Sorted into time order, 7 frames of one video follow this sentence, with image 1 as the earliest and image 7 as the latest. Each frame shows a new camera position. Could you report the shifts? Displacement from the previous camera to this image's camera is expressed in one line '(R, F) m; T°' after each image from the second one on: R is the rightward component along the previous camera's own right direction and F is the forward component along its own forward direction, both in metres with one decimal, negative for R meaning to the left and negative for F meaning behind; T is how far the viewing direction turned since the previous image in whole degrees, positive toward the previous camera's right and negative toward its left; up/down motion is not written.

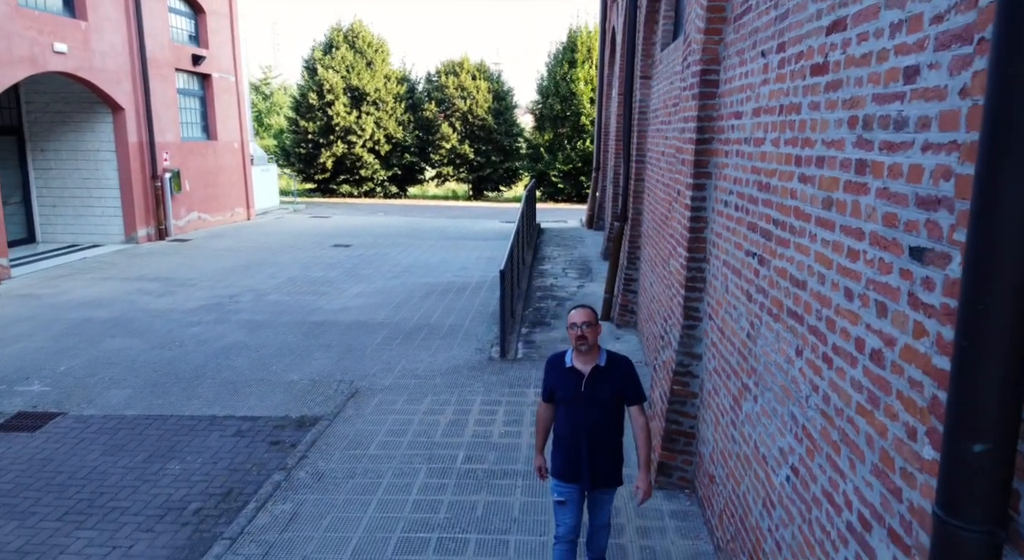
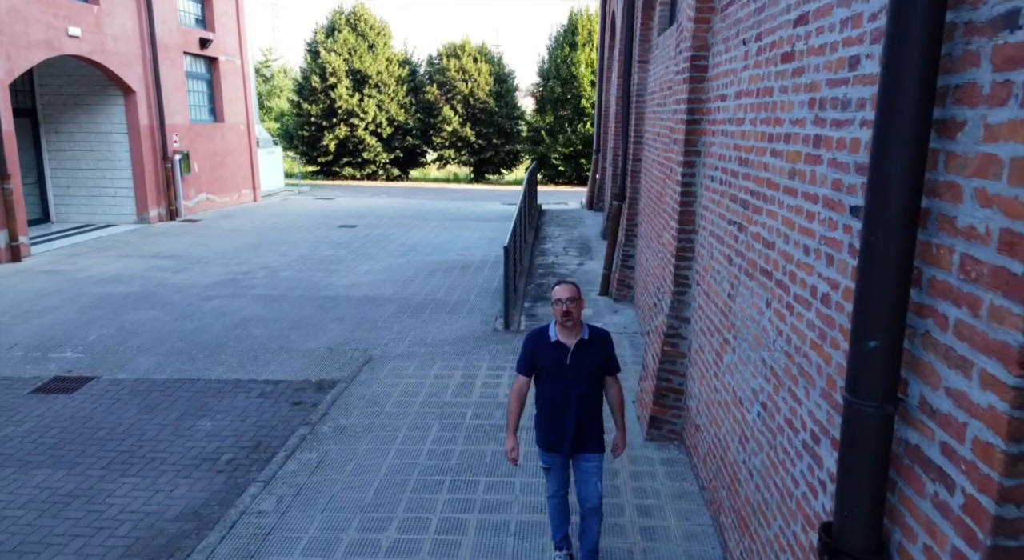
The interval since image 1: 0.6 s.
(0.0, -0.4) m; 0°
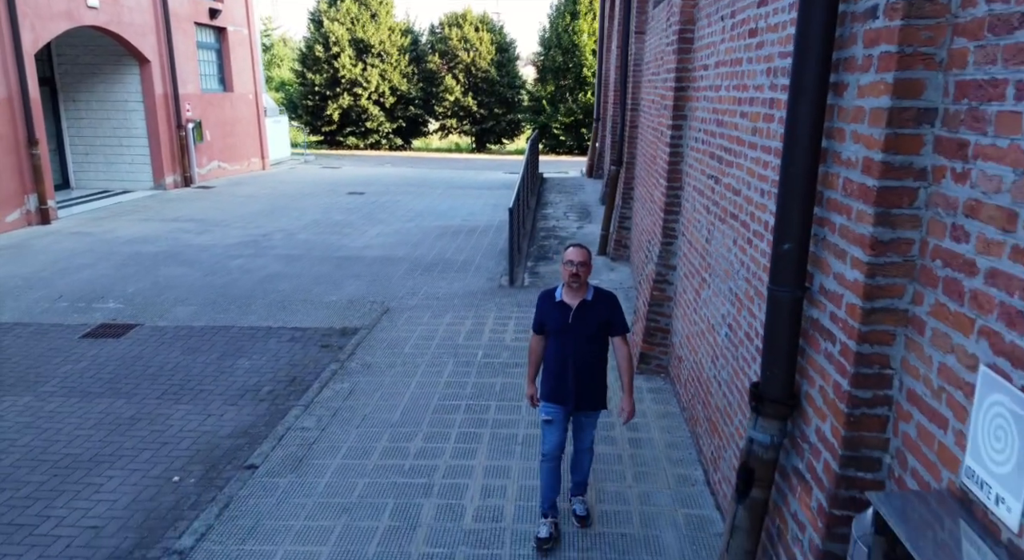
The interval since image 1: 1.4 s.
(0.0, -0.7) m; 0°
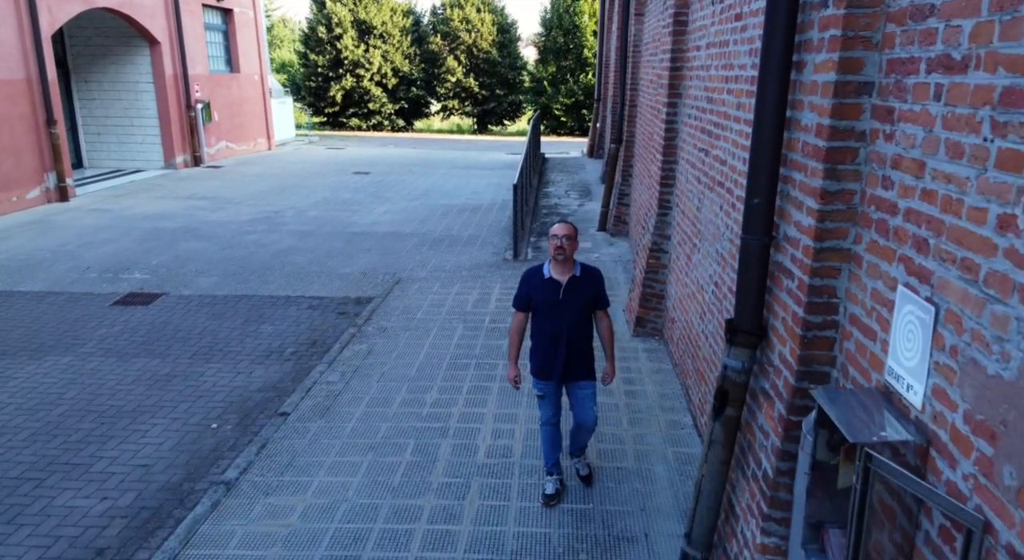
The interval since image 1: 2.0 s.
(0.0, -0.5) m; 0°
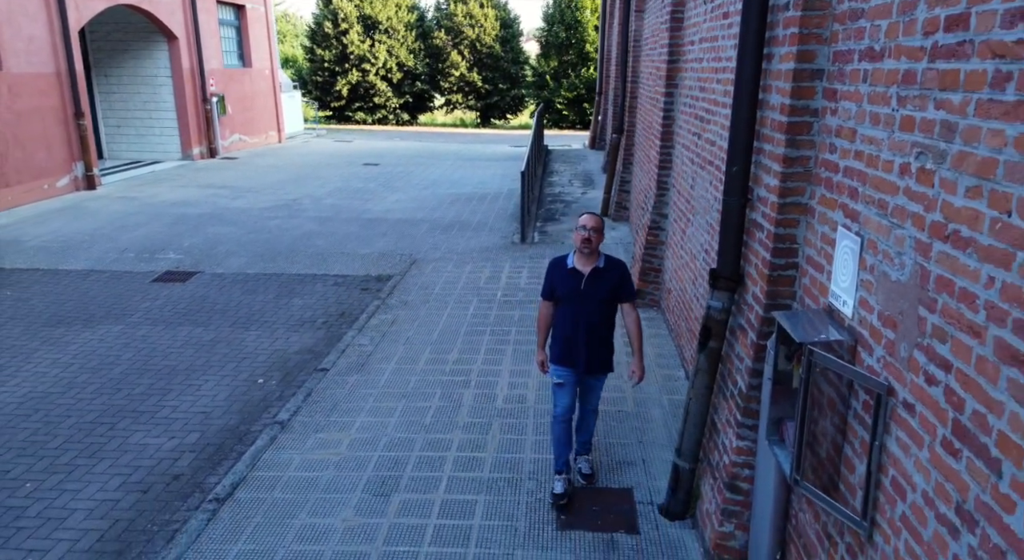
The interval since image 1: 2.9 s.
(-0.1, -0.6) m; 0°
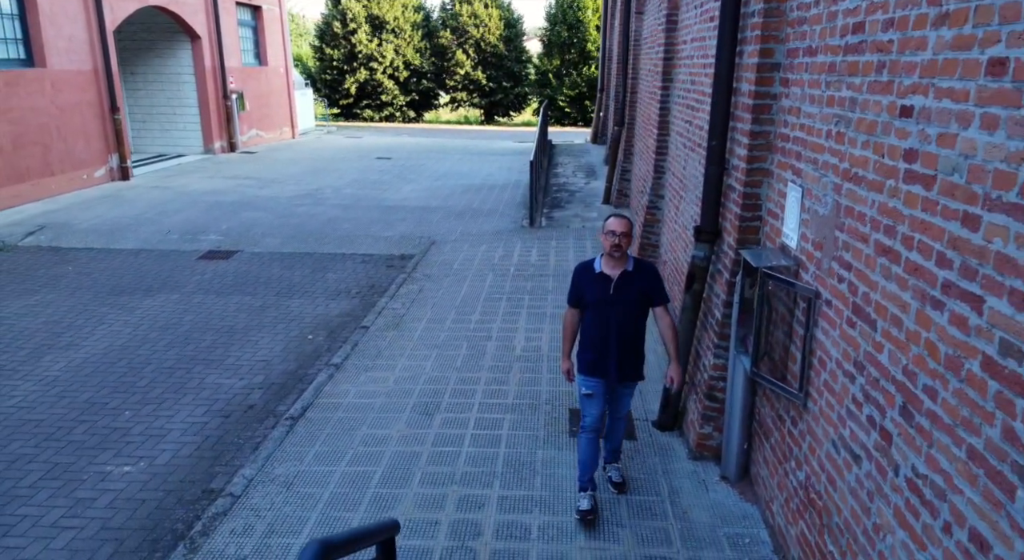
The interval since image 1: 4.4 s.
(-0.1, -0.9) m; 0°
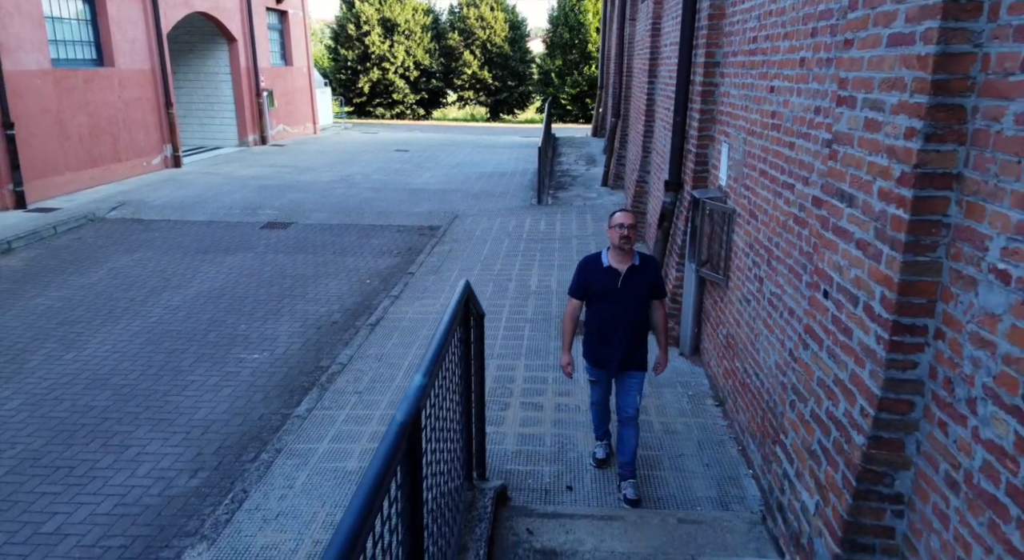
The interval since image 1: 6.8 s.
(-0.2, -1.8) m; 0°
